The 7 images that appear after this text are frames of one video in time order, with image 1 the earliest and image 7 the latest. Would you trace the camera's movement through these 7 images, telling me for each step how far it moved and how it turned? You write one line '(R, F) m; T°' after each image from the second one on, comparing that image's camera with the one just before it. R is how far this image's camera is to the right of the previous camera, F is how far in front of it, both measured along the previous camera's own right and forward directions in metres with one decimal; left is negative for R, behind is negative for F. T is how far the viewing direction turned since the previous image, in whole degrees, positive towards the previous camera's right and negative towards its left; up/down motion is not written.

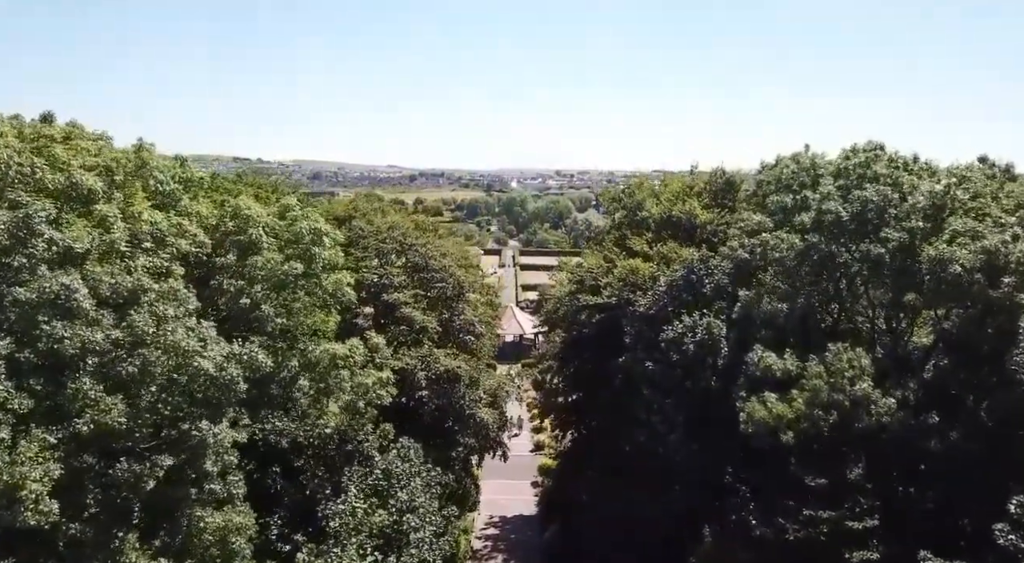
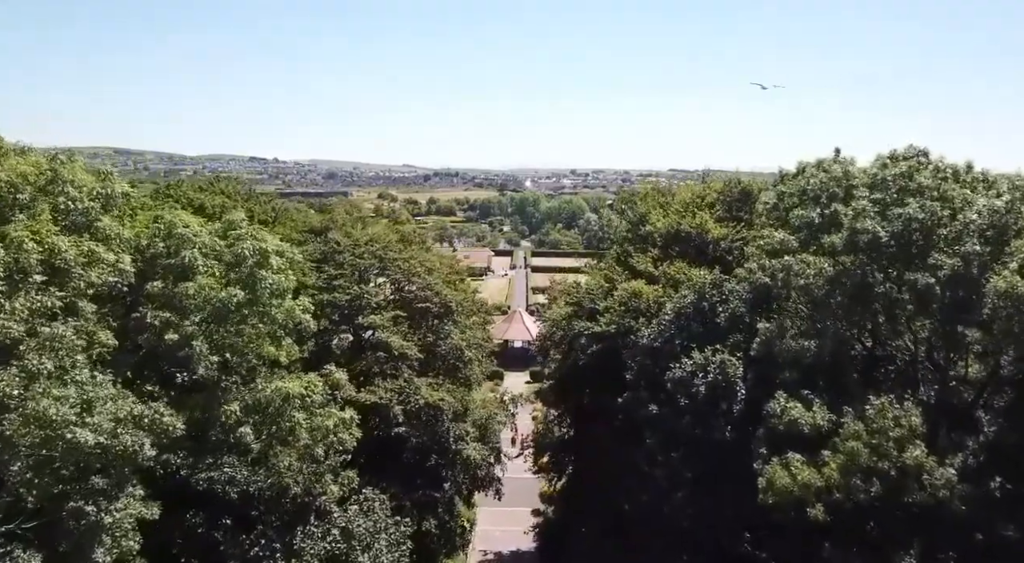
(+0.7, +2.2) m; -1°
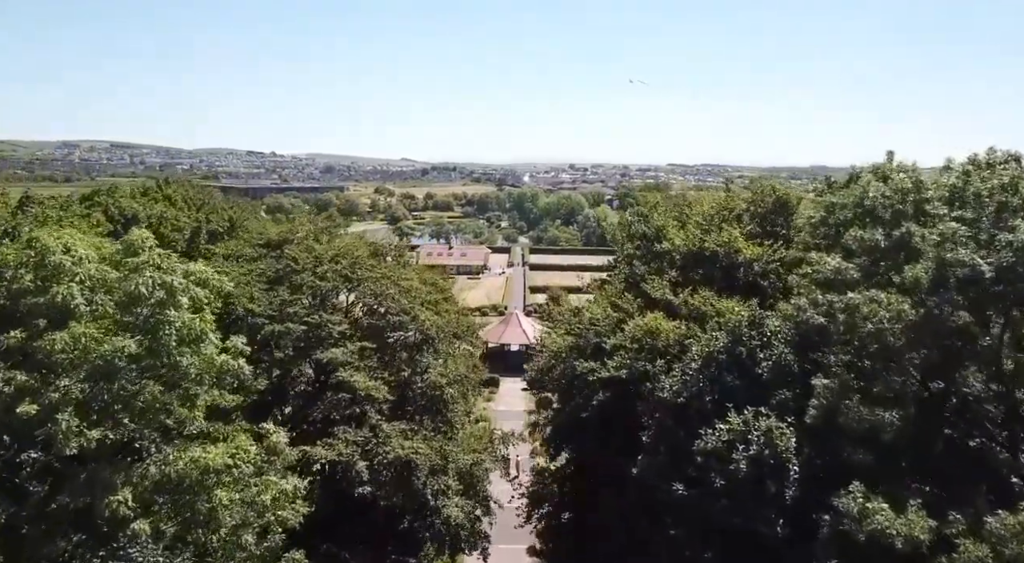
(+0.2, +3.1) m; 0°
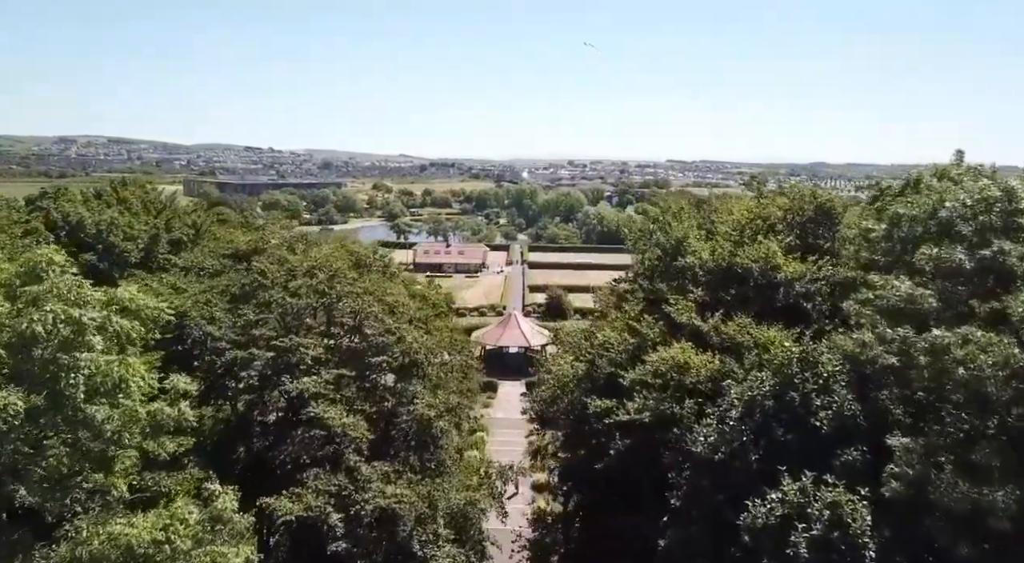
(0.0, +2.1) m; 0°
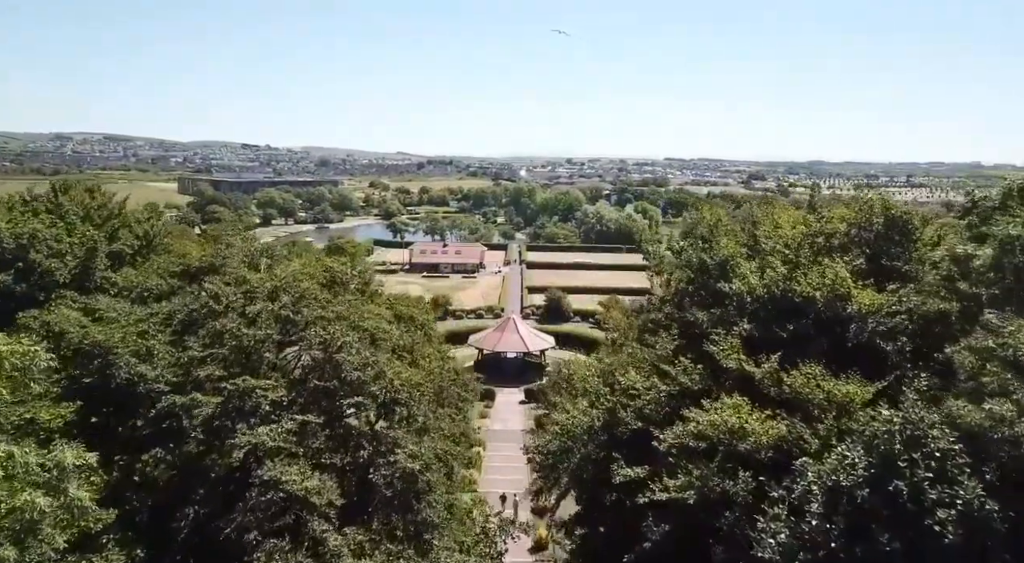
(-0.1, +2.5) m; 0°
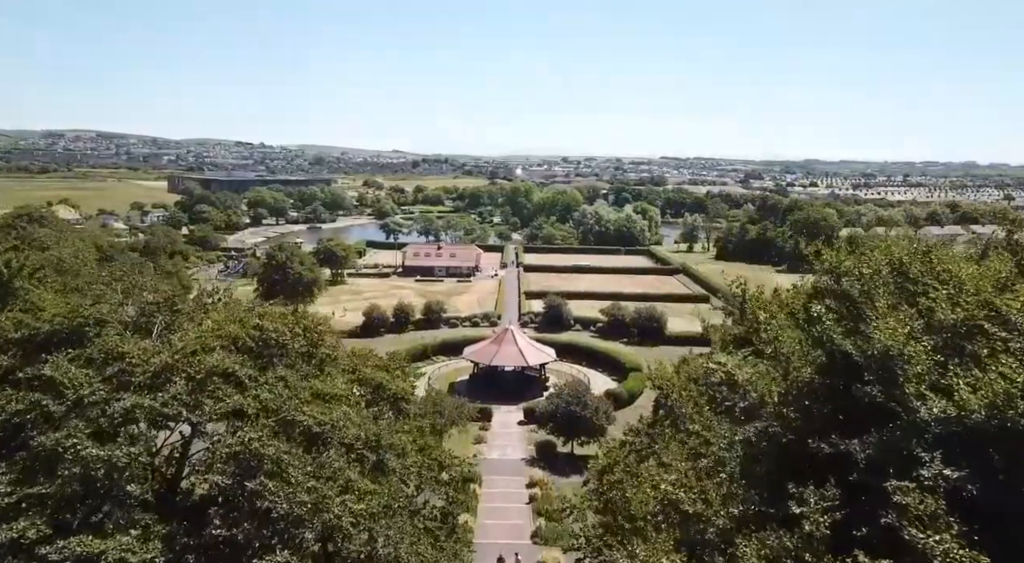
(-0.3, +4.7) m; 0°
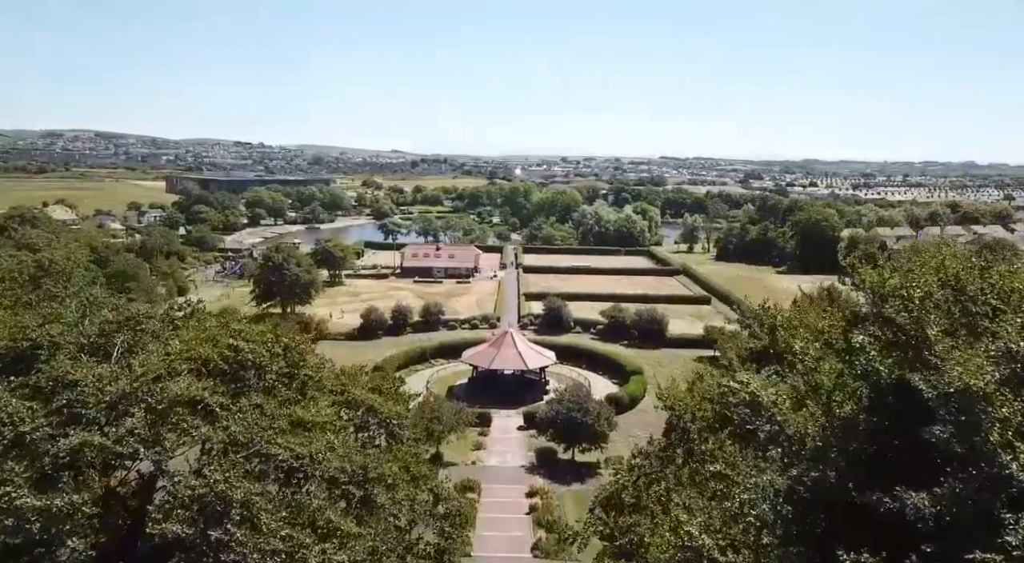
(0.0, +1.0) m; 0°
